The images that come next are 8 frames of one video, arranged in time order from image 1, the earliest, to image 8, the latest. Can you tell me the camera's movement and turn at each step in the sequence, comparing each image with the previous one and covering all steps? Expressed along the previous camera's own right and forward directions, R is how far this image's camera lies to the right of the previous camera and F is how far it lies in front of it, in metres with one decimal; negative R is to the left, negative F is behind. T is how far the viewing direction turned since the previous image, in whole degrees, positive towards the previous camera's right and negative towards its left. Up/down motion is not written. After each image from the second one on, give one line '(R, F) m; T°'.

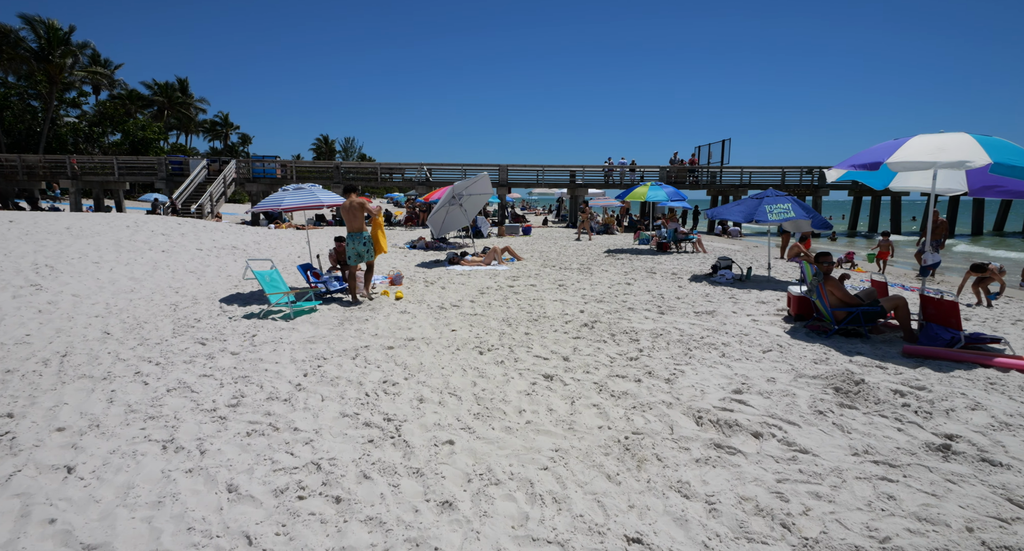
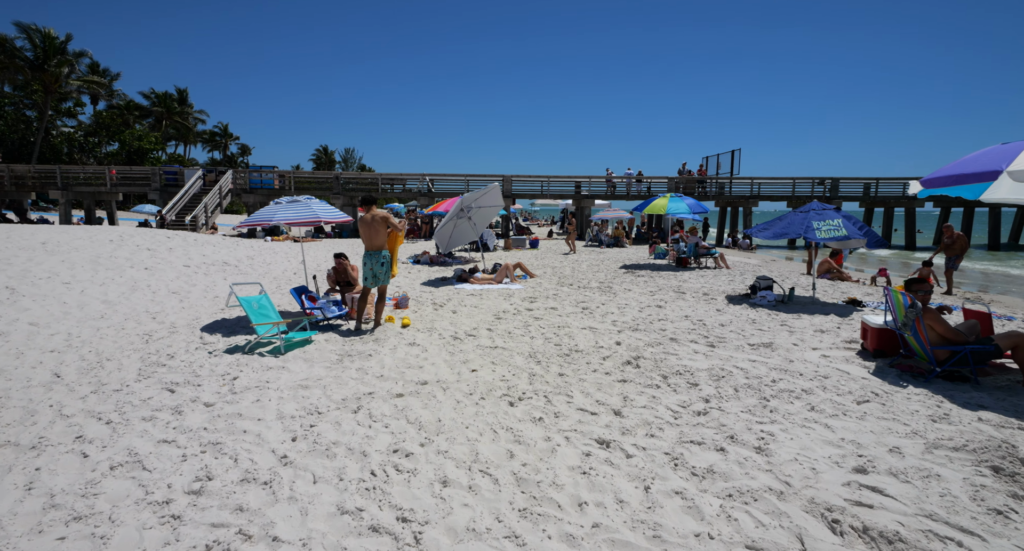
(-0.3, +0.9) m; 0°
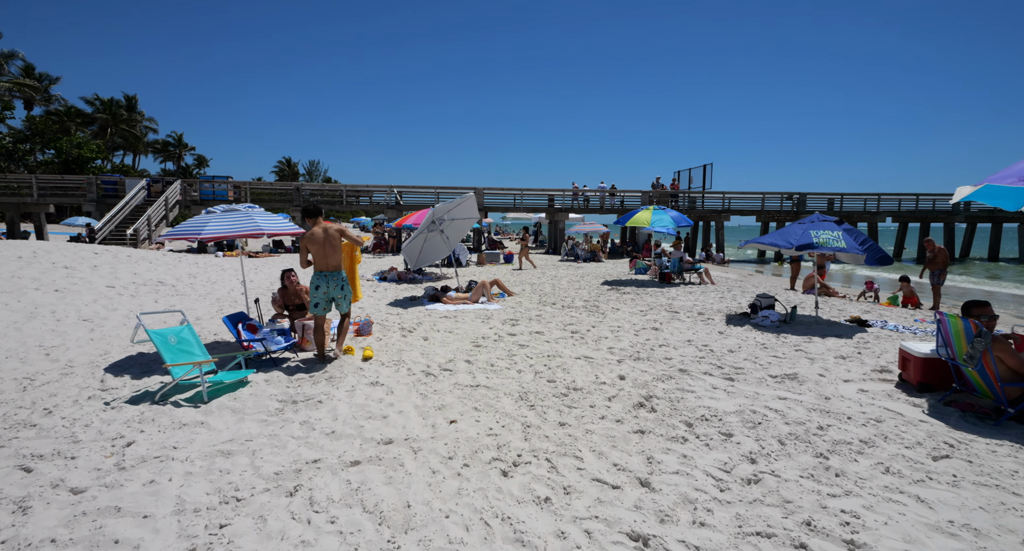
(-0.1, +1.0) m; +3°
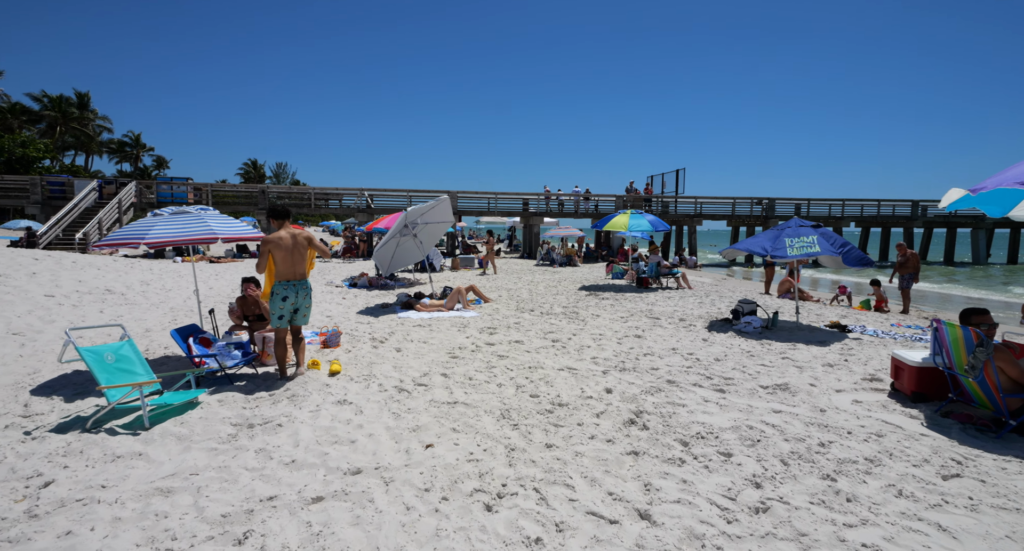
(-0.1, +0.3) m; +3°
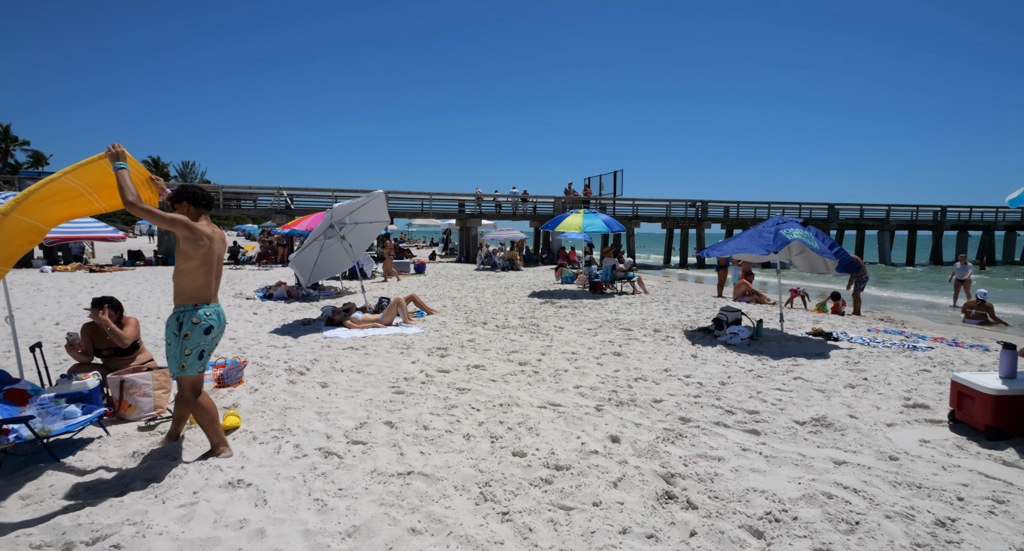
(-0.3, +1.3) m; +7°
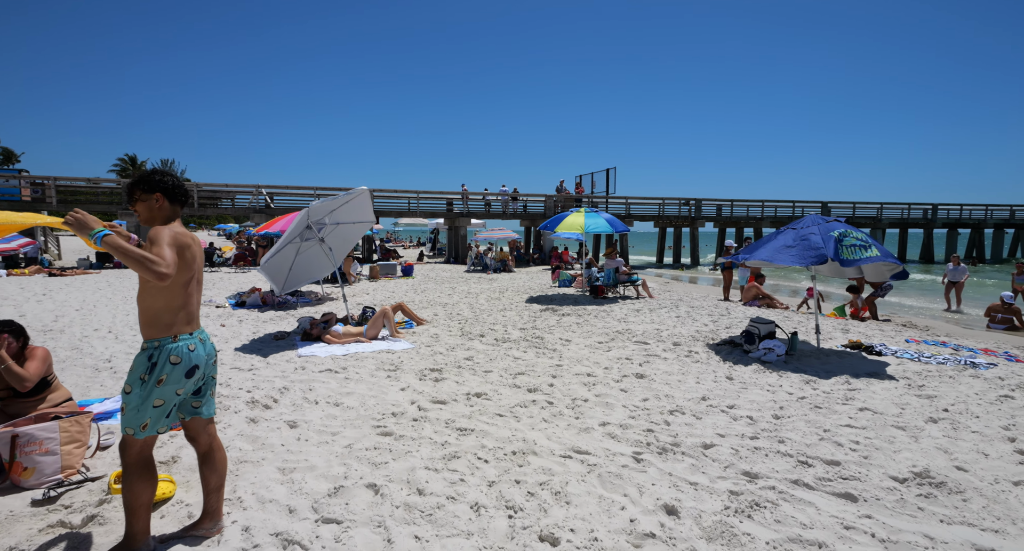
(-0.2, +0.9) m; +1°
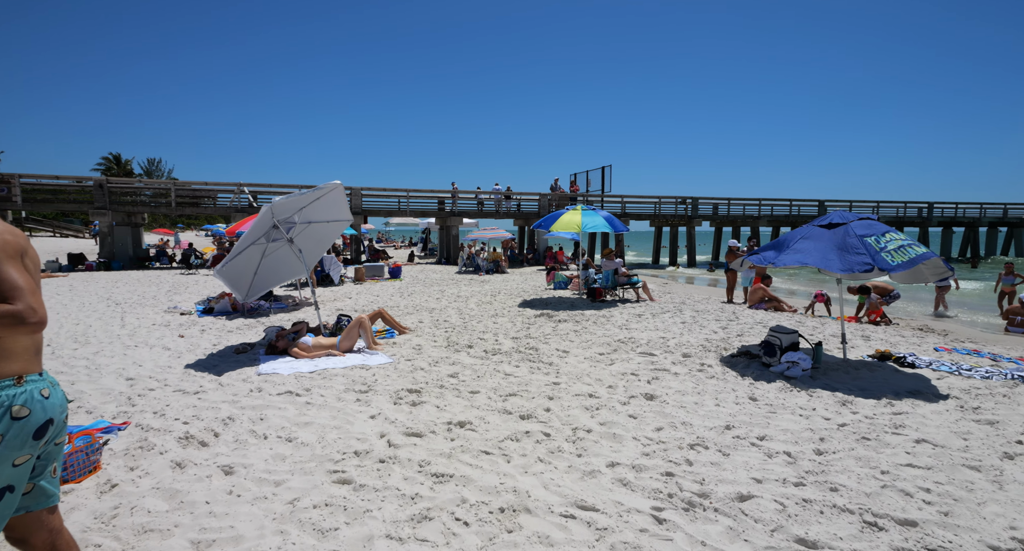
(0.0, +0.7) m; +1°
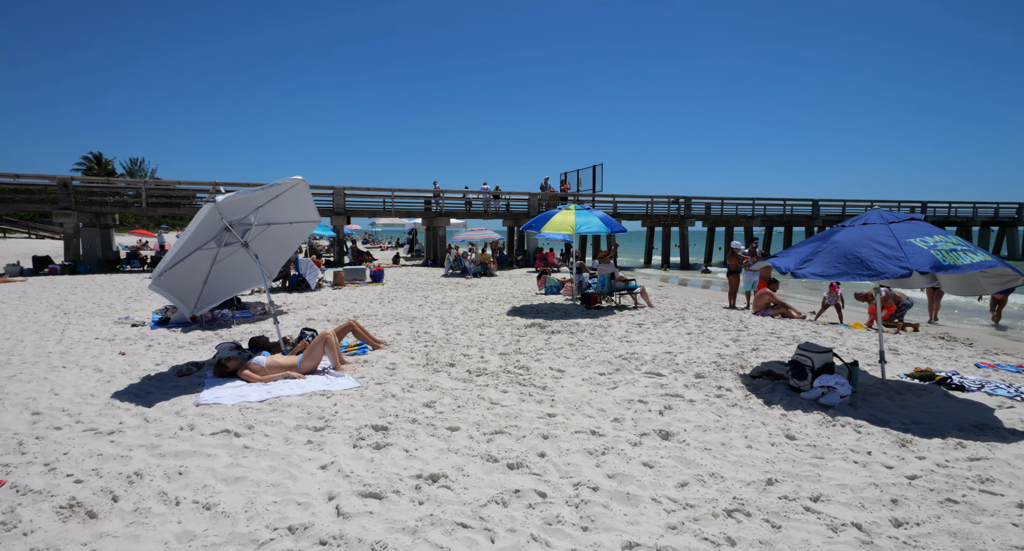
(0.0, +0.8) m; +1°
